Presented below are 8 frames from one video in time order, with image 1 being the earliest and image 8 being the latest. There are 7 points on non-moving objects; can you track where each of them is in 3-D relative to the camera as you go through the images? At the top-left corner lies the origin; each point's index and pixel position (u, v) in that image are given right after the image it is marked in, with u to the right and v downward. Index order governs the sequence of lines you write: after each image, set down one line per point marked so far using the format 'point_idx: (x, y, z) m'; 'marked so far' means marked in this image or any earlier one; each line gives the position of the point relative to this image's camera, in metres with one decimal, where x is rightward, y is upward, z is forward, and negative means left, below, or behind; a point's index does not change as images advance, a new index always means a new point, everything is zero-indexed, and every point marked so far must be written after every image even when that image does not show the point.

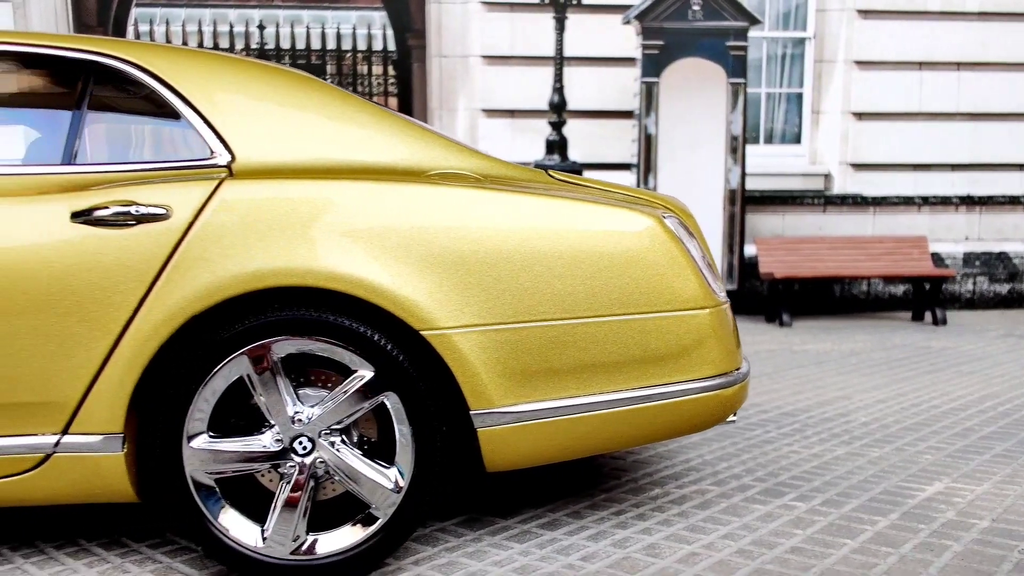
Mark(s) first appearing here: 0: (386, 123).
0: (-0.4, +0.5, +2.6) m
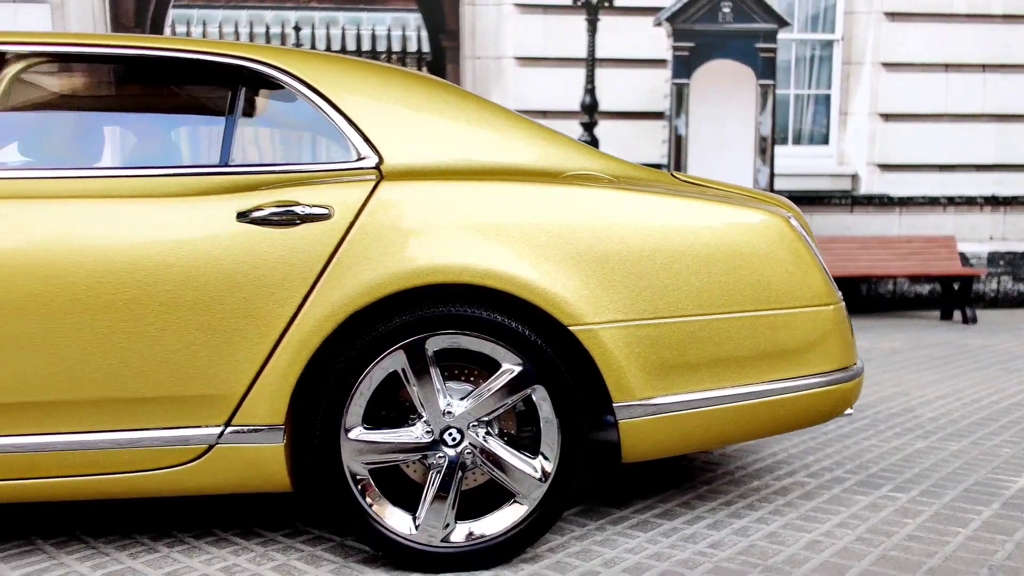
0: (0.0, +0.6, +2.6) m
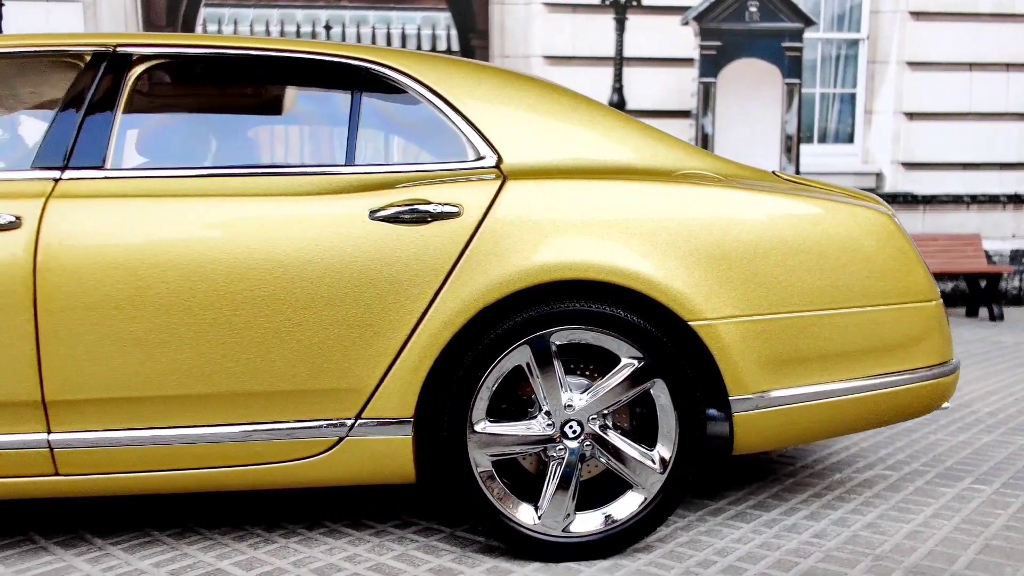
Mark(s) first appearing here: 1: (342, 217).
0: (+0.4, +0.6, +2.7) m
1: (-0.5, +0.2, +2.4) m
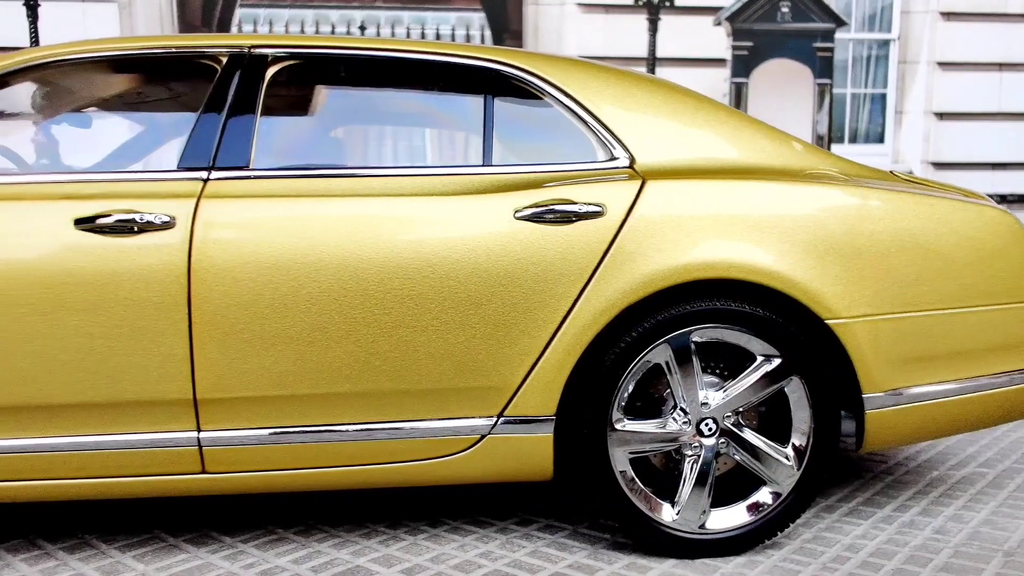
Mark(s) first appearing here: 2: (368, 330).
0: (+0.9, +0.6, +2.7) m
1: (-0.1, +0.2, +2.4) m
2: (-0.4, -0.1, +2.3) m
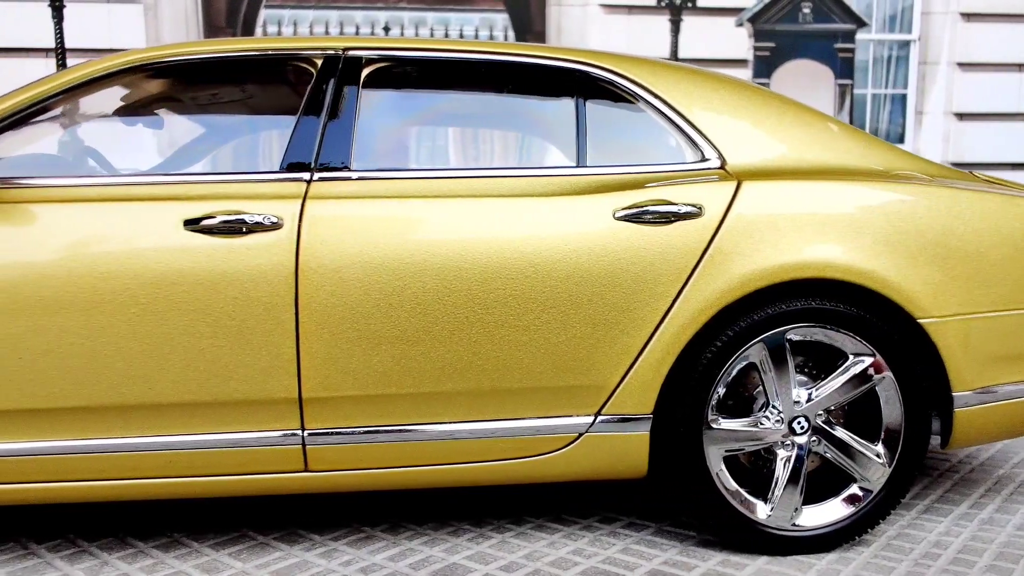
0: (+1.2, +0.6, +2.8) m
1: (+0.2, +0.2, +2.4) m
2: (-0.1, -0.1, +2.4) m
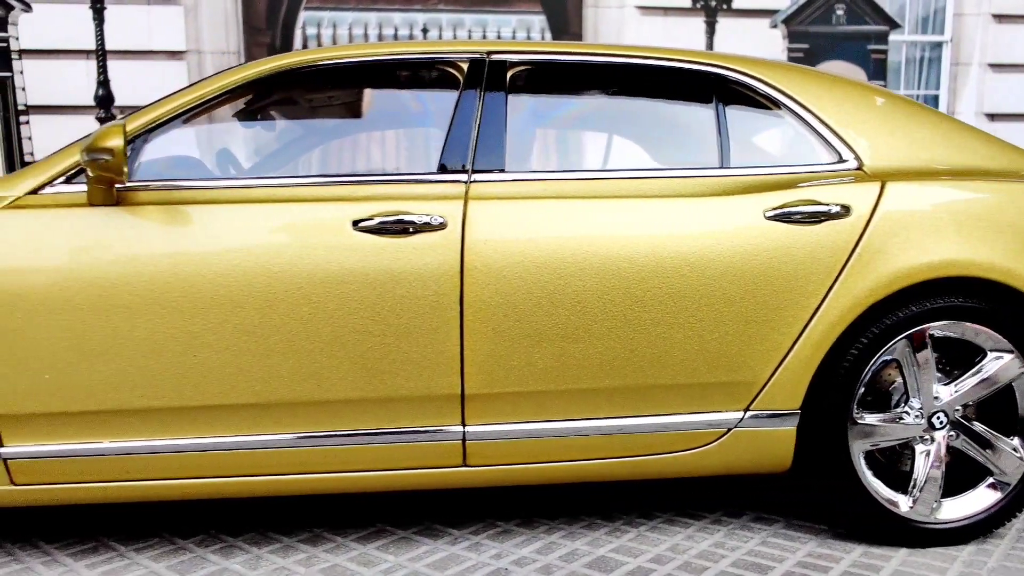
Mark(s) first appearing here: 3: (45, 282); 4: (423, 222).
0: (+1.7, +0.6, +2.8) m
1: (+0.7, +0.2, +2.5) m
2: (+0.4, -0.1, +2.4) m
3: (-1.4, 0.0, +2.2) m
4: (-0.3, +0.2, +2.3) m
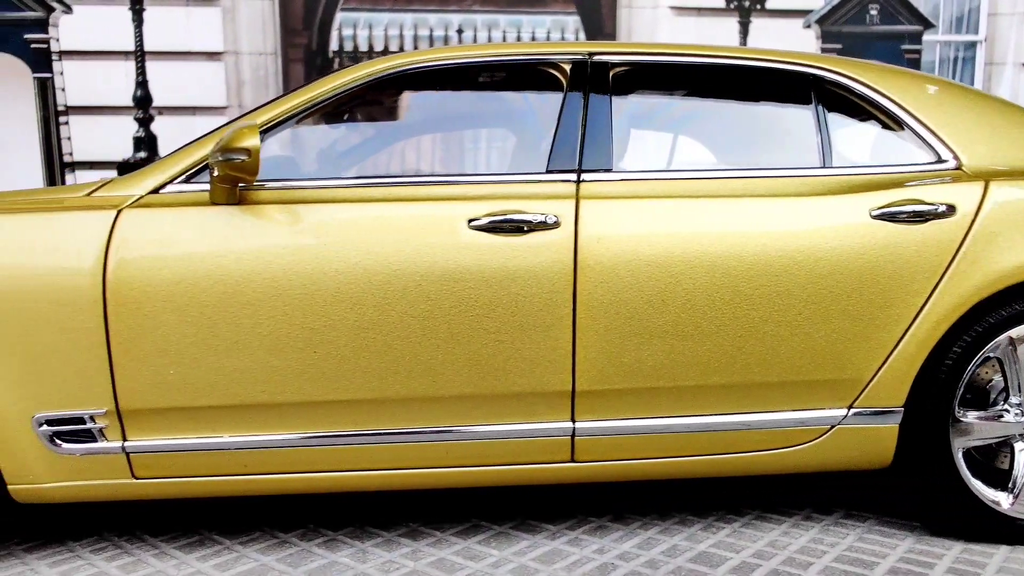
0: (+2.0, +0.6, +2.8) m
1: (+1.1, +0.2, +2.5) m
2: (+0.7, -0.1, +2.4) m
3: (-1.0, 0.0, +2.3) m
4: (+0.1, +0.2, +2.4) m
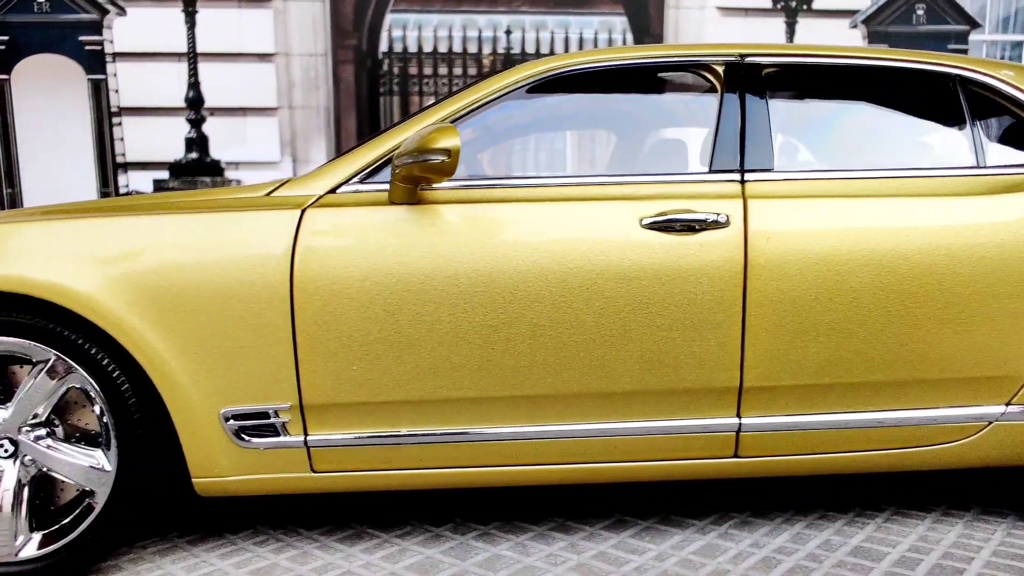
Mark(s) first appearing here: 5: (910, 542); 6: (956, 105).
0: (+2.6, +0.6, +2.8) m
1: (+1.6, +0.2, +2.5) m
2: (+1.2, -0.1, +2.5) m
3: (-0.5, 0.0, +2.3) m
4: (+0.6, +0.2, +2.4) m
5: (+1.4, -0.9, +2.7) m
6: (+1.6, +0.6, +2.7) m
